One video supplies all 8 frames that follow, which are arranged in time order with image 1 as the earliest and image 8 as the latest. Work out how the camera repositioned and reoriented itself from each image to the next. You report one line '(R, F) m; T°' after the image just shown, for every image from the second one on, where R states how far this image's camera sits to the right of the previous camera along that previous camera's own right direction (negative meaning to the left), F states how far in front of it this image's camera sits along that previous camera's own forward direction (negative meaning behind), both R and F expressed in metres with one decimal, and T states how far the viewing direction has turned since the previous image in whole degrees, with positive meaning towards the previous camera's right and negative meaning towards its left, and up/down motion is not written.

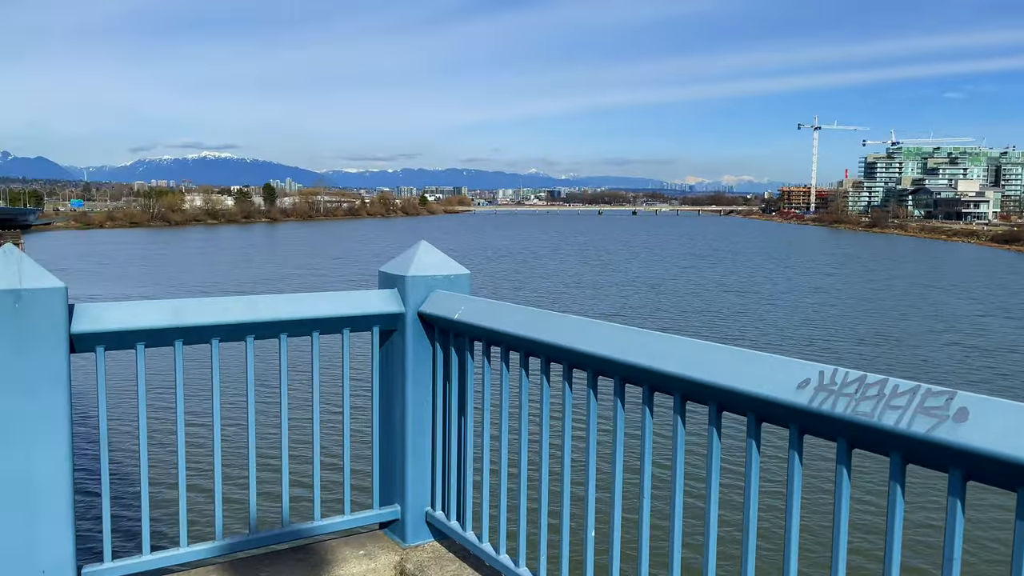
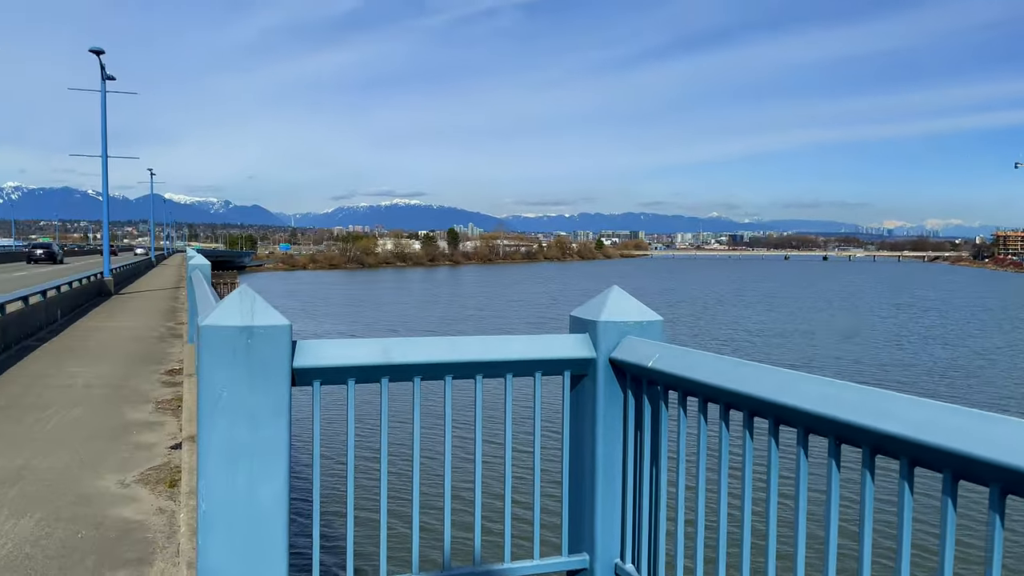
(0.0, 0.0) m; -12°
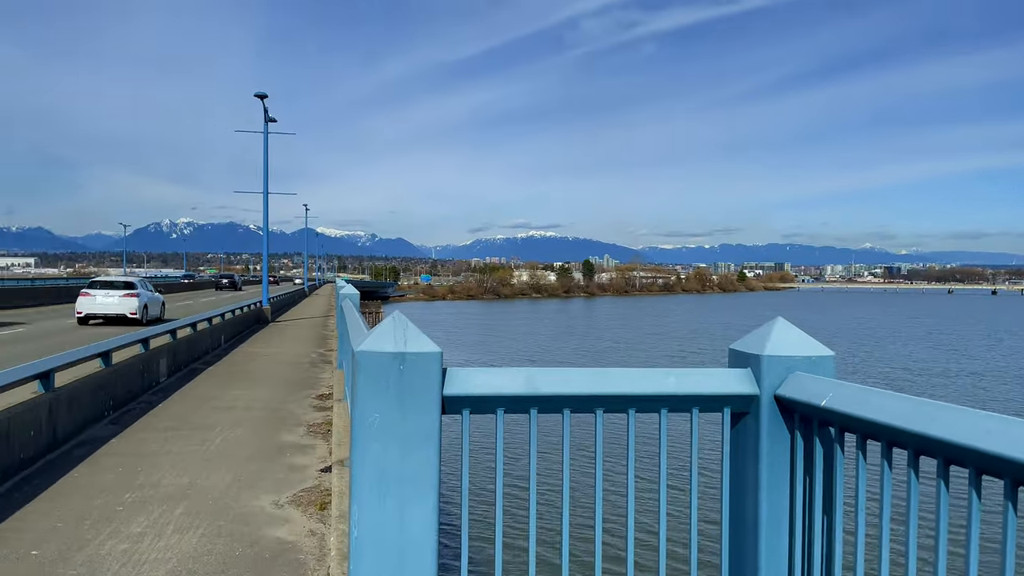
(0.0, 0.0) m; -10°
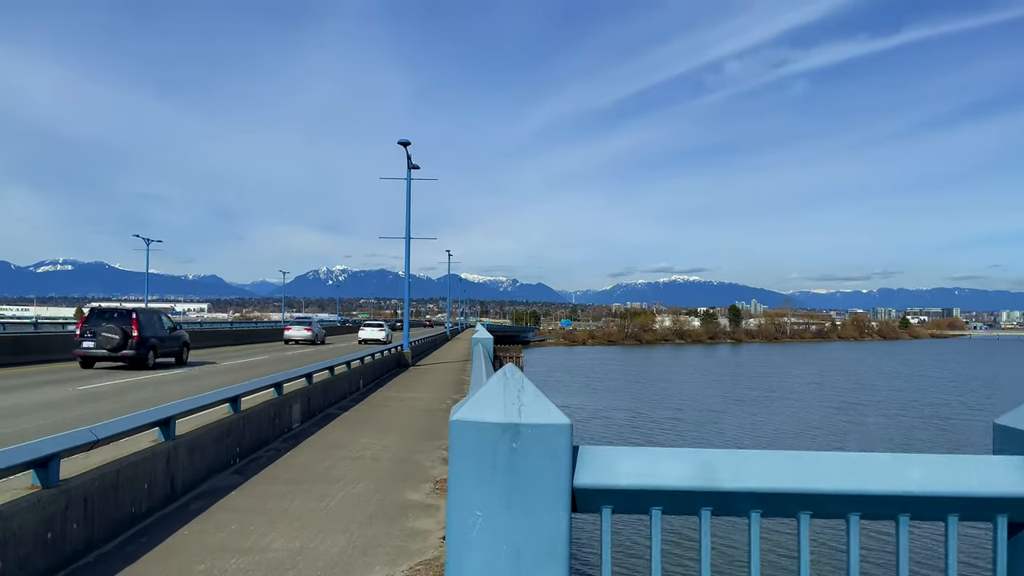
(0.0, +0.1) m; -10°
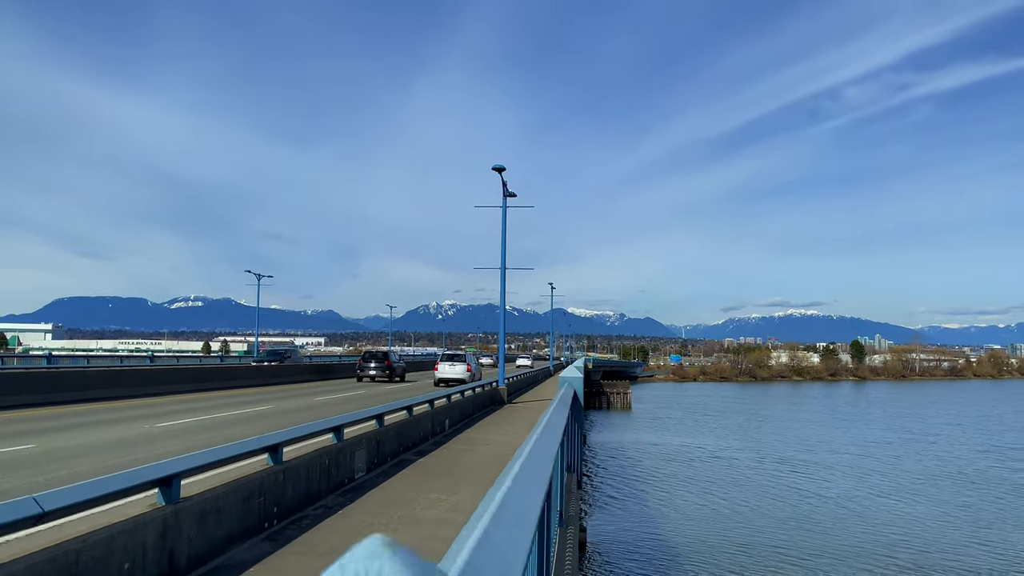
(0.0, +0.2) m; -8°
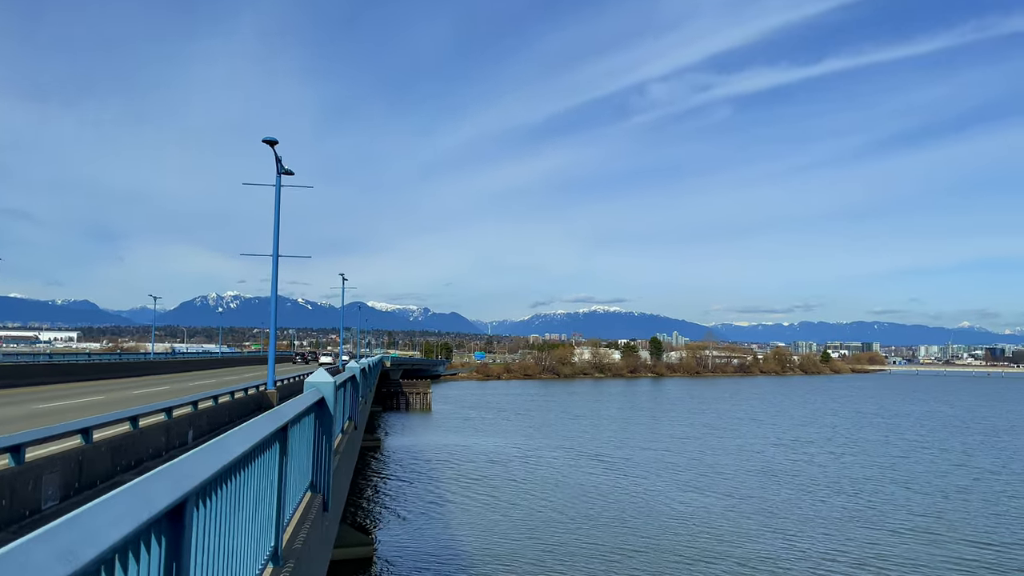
(-0.2, +3.0) m; +15°
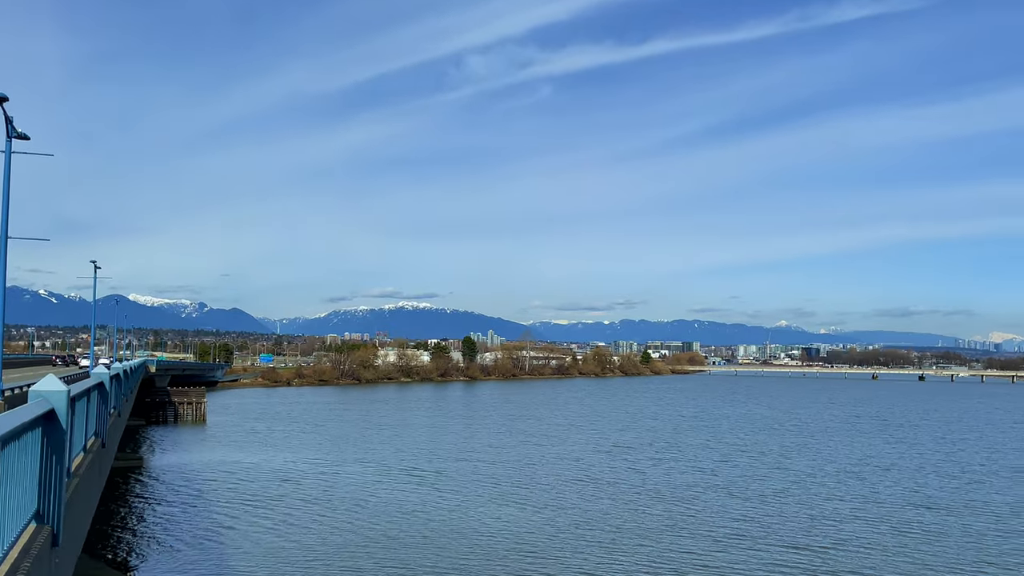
(+0.9, +4.7) m; +13°
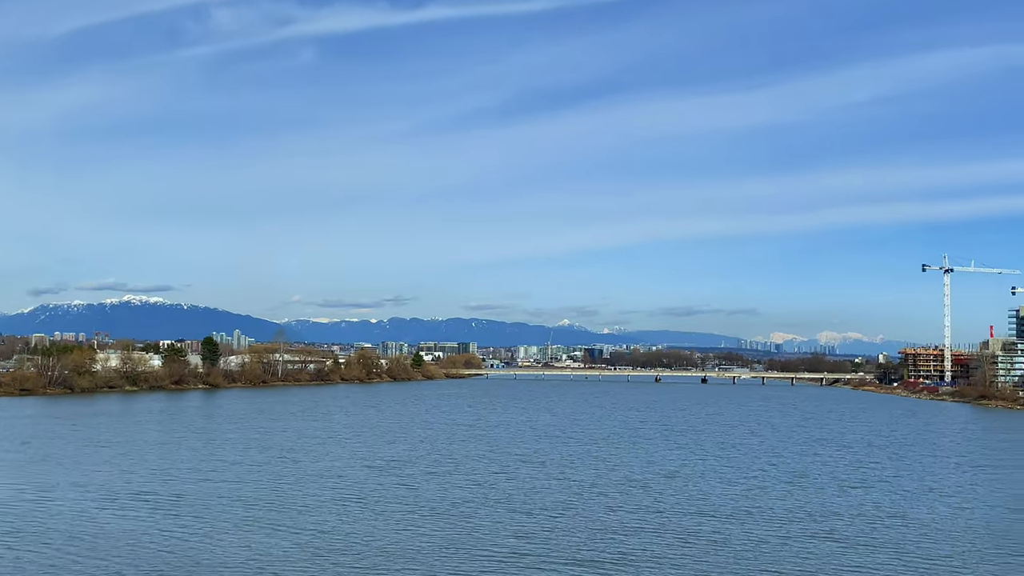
(+4.2, +3.7) m; +10°
